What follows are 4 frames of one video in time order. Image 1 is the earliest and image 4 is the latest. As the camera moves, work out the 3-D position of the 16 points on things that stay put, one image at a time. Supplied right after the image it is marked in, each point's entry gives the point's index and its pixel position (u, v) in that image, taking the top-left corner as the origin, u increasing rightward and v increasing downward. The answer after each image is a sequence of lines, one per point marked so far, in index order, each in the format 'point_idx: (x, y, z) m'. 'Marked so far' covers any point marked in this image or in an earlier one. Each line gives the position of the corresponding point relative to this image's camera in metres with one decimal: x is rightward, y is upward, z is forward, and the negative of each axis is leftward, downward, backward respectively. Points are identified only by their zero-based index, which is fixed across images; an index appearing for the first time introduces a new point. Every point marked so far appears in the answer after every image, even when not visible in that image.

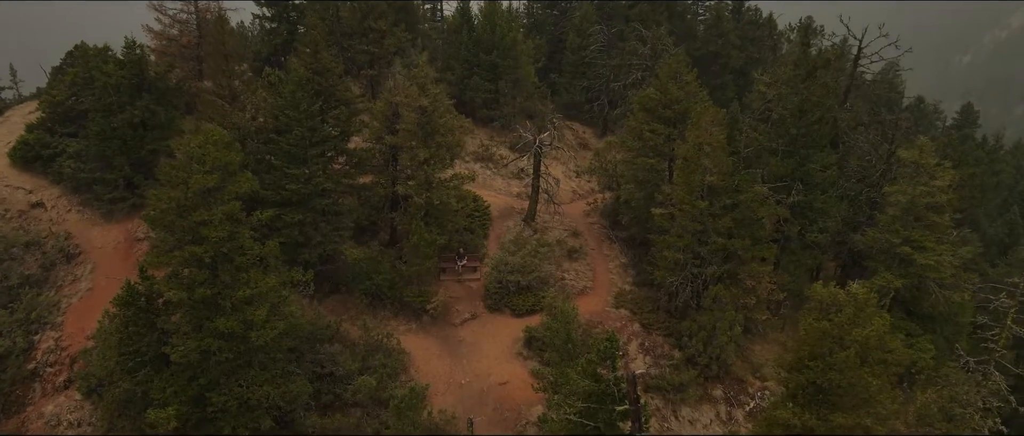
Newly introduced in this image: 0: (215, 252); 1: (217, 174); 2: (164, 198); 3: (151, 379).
0: (-6.1, -0.7, +15.8) m
1: (-6.1, +0.9, +16.0) m
2: (-7.0, +0.4, +15.6) m
3: (-7.6, -3.4, +16.3) m
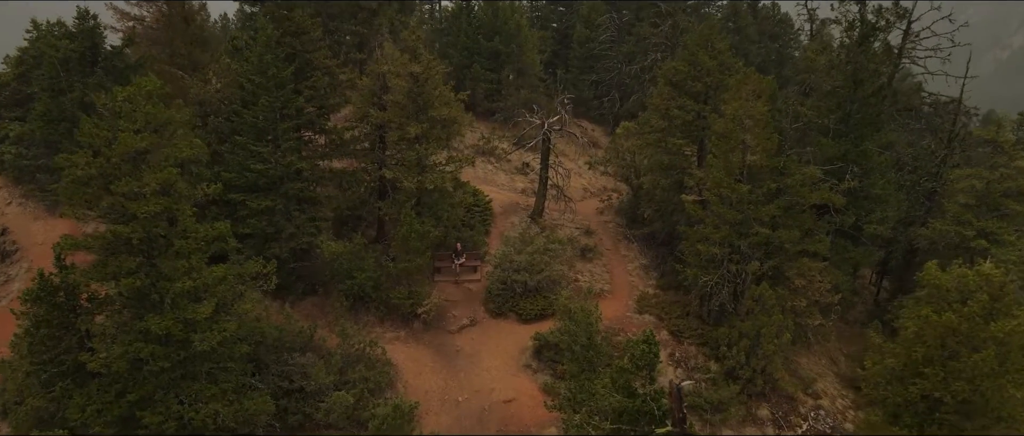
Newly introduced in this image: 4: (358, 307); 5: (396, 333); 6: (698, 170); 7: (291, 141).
0: (-5.9, -0.2, +12.6) m
1: (-5.9, +1.4, +12.8) m
2: (-6.8, +0.9, +12.4) m
3: (-7.4, -3.0, +13.0) m
4: (-3.8, -2.2, +19.0) m
5: (-2.8, -2.8, +18.6) m
6: (+4.6, +1.2, +19.2) m
7: (-5.1, +1.8, +18.1) m
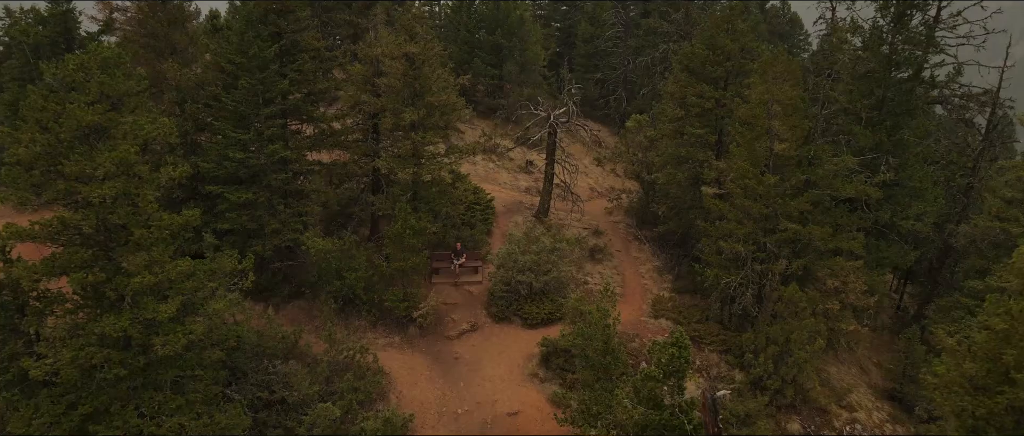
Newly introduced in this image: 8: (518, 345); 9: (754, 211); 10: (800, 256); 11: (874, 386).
0: (-5.8, 0.0, +11.0) m
1: (-5.8, +1.6, +11.2) m
2: (-6.7, +1.1, +10.8) m
3: (-7.3, -2.8, +11.4) m
4: (-3.7, -2.1, +17.4) m
5: (-2.7, -2.6, +17.0) m
6: (+4.7, +1.3, +17.7) m
7: (-5.0, +1.9, +16.5) m
8: (+0.1, -2.8, +16.8) m
9: (+5.1, +0.2, +16.4) m
10: (+6.3, -0.8, +16.9) m
11: (+8.7, -4.0, +18.7) m
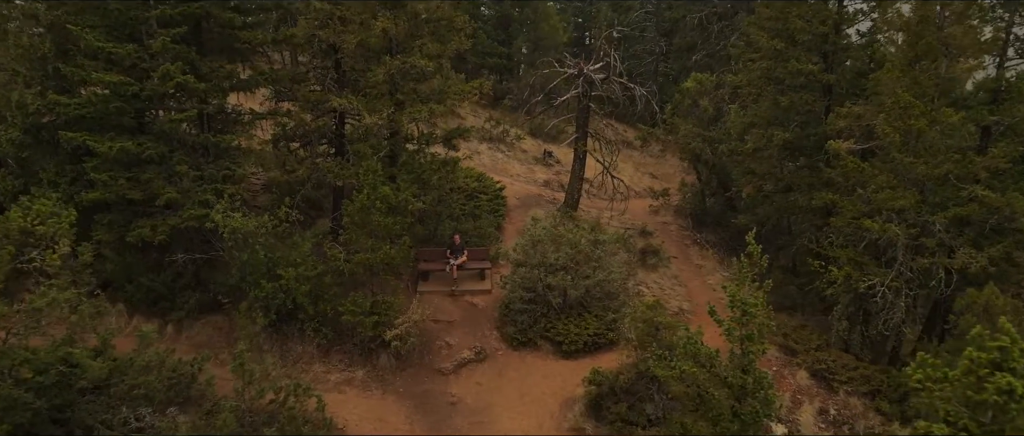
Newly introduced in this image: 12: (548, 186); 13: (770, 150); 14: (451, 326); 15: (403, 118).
0: (-5.4, +0.8, +5.1) m
1: (-5.4, +2.4, +5.4) m
2: (-6.3, +1.9, +5.0) m
3: (-7.0, -2.0, +5.3) m
4: (-3.3, -1.6, +11.3) m
5: (-2.3, -2.2, +10.9) m
6: (+5.1, +1.7, +11.8) m
7: (-4.7, +2.4, +10.7) m
8: (+0.5, -2.3, +10.7) m
9: (+5.5, +0.6, +10.5) m
10: (+6.7, -0.4, +10.9) m
11: (+9.1, -3.7, +12.5) m
12: (+0.9, +0.8, +19.4) m
13: (+4.5, +1.2, +13.7) m
14: (-1.0, -1.7, +12.2) m
15: (-1.7, +1.5, +12.0) m
